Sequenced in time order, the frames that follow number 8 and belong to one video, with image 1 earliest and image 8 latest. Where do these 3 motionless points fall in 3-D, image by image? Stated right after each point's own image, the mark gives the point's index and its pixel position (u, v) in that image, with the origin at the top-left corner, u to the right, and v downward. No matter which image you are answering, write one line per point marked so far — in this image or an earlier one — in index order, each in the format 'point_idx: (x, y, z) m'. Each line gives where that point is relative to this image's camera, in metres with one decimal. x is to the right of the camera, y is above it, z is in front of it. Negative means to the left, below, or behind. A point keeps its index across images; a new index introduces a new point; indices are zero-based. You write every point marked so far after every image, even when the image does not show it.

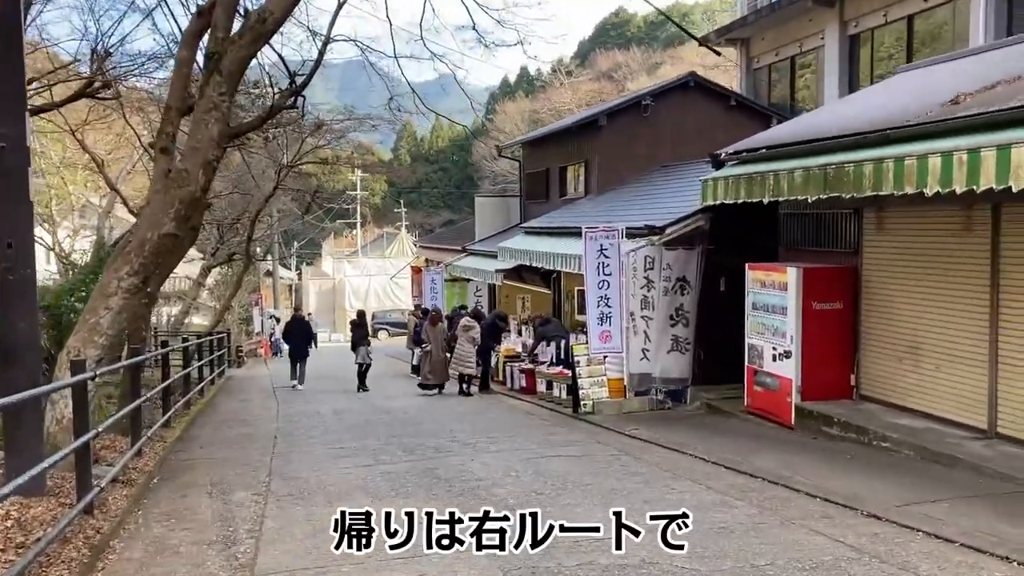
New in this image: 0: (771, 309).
0: (+3.2, -0.3, +11.4) m
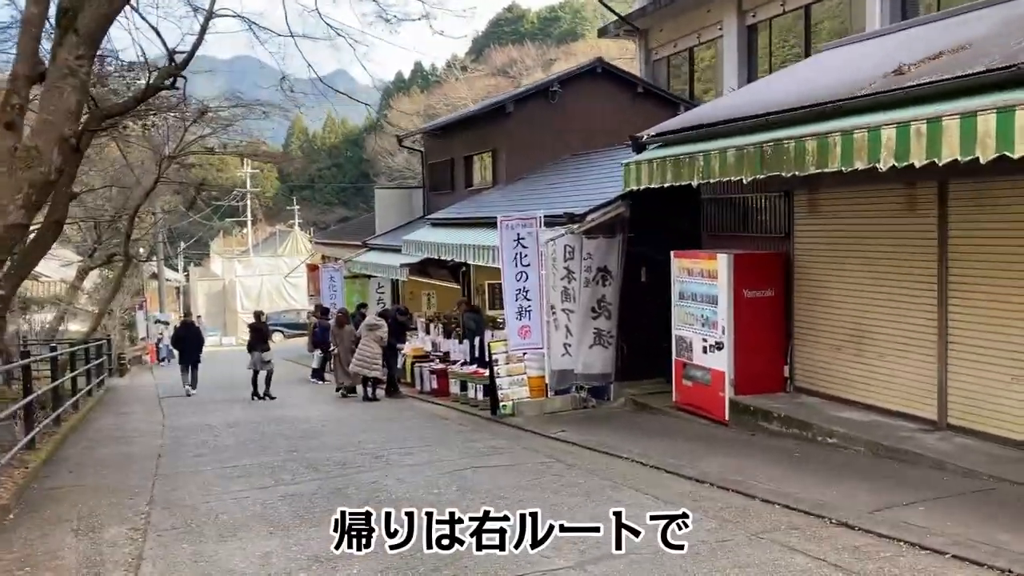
0: (+2.2, -0.1, +10.8) m
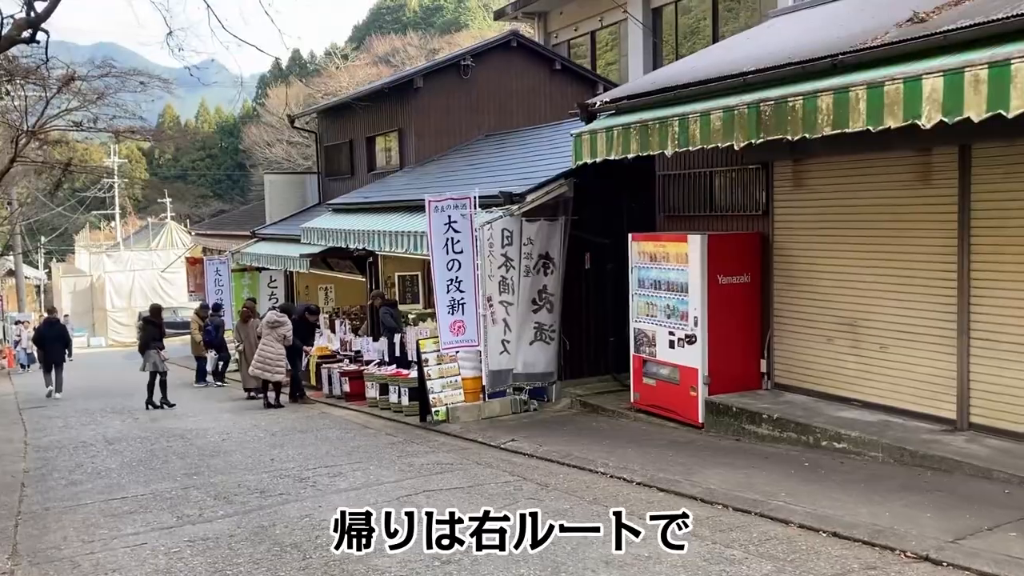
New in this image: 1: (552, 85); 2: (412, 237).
0: (+1.6, 0.0, +9.6) m
1: (+0.8, +4.2, +19.5) m
2: (-1.2, +0.7, +12.6) m
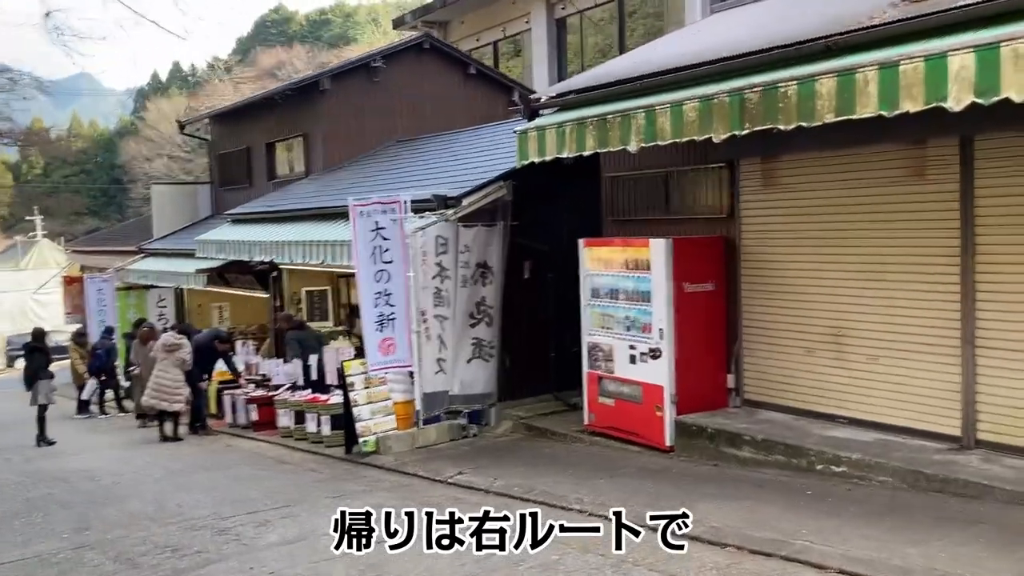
0: (+1.0, -0.1, +8.7) m
1: (-0.9, +3.9, +18.5) m
2: (-2.1, +0.5, +11.5) m
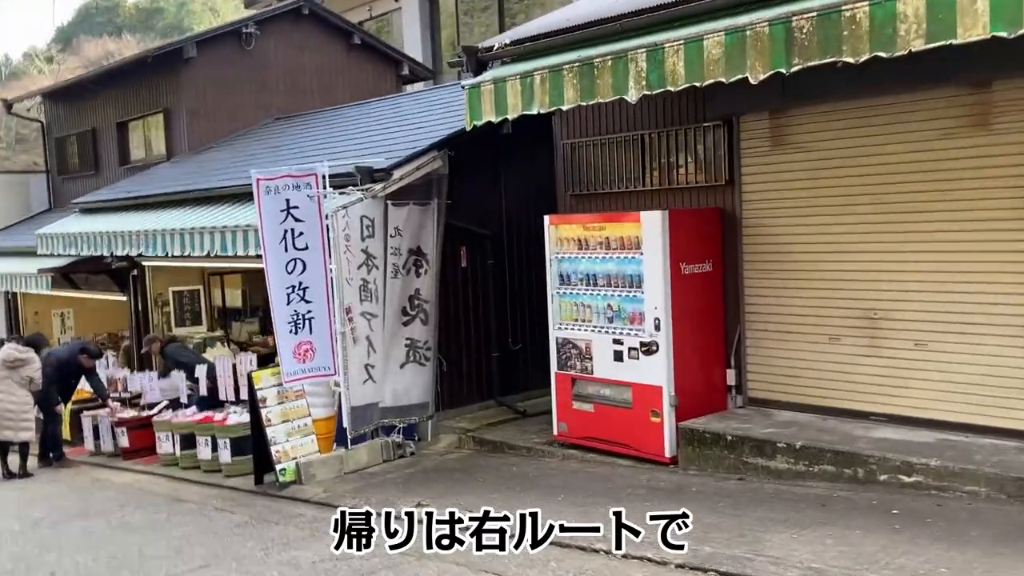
0: (+0.7, 0.0, +7.3) m
1: (-2.9, +4.0, +16.7) m
2: (-2.9, +0.6, +9.5) m
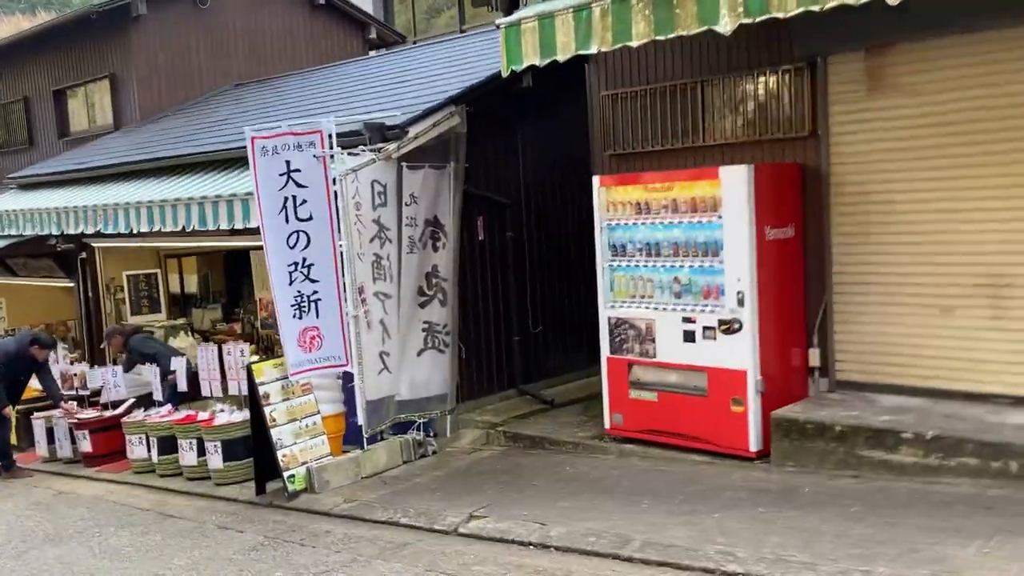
0: (+1.1, +0.2, +6.3) m
1: (-3.3, +4.3, +15.3) m
2: (-2.7, +0.7, +8.3) m
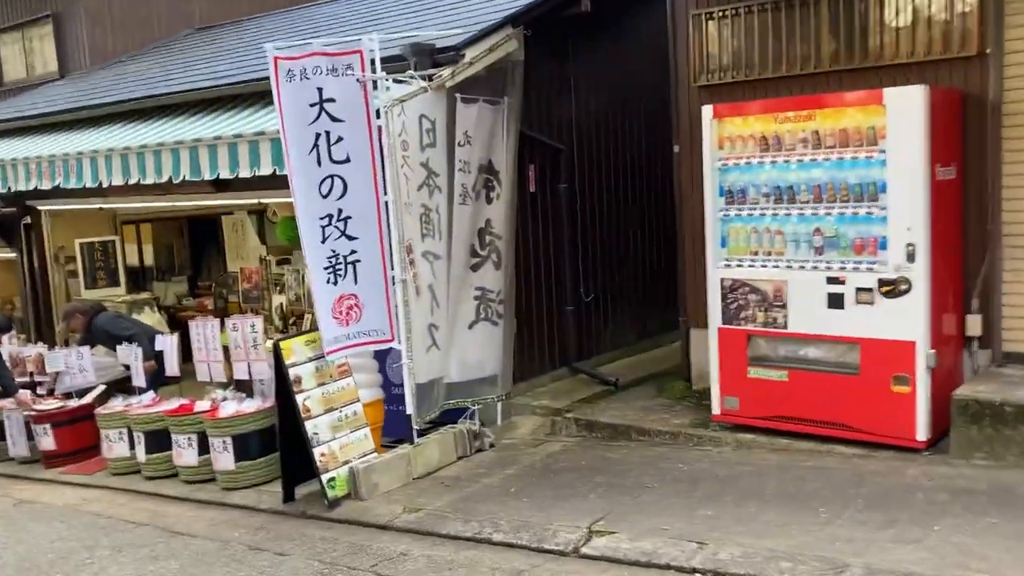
0: (+1.6, +0.5, +5.2) m
1: (-3.4, +4.8, +13.7) m
2: (-2.2, +1.0, +6.8) m
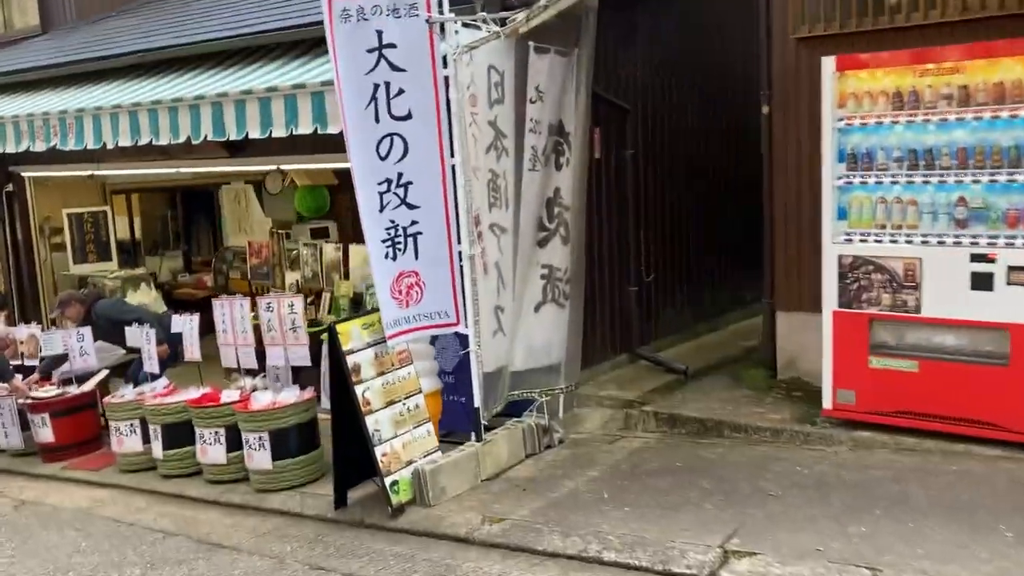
0: (+2.1, +0.6, +4.5) m
1: (-3.1, +5.1, +12.8) m
2: (-1.8, +1.2, +6.0) m
